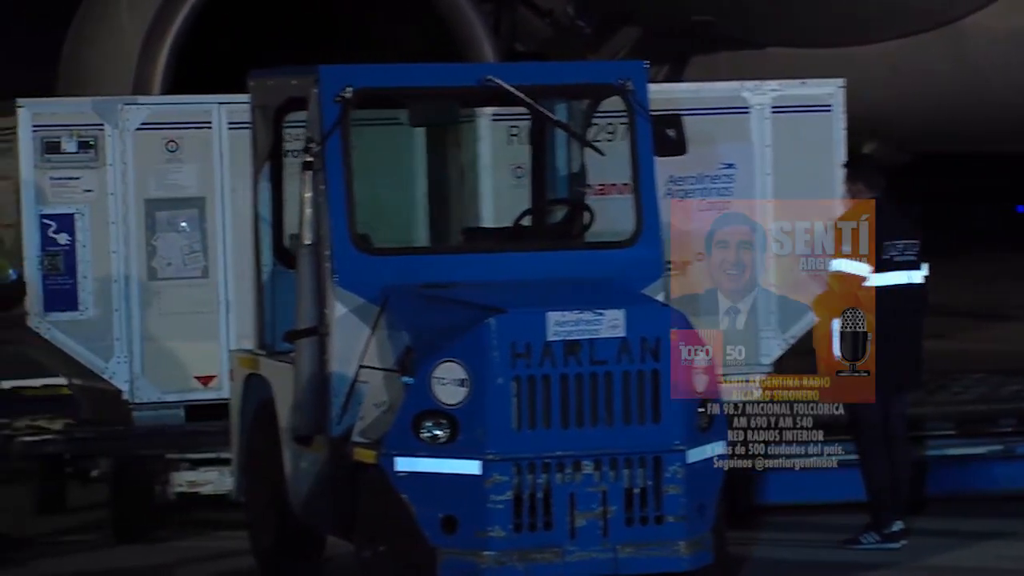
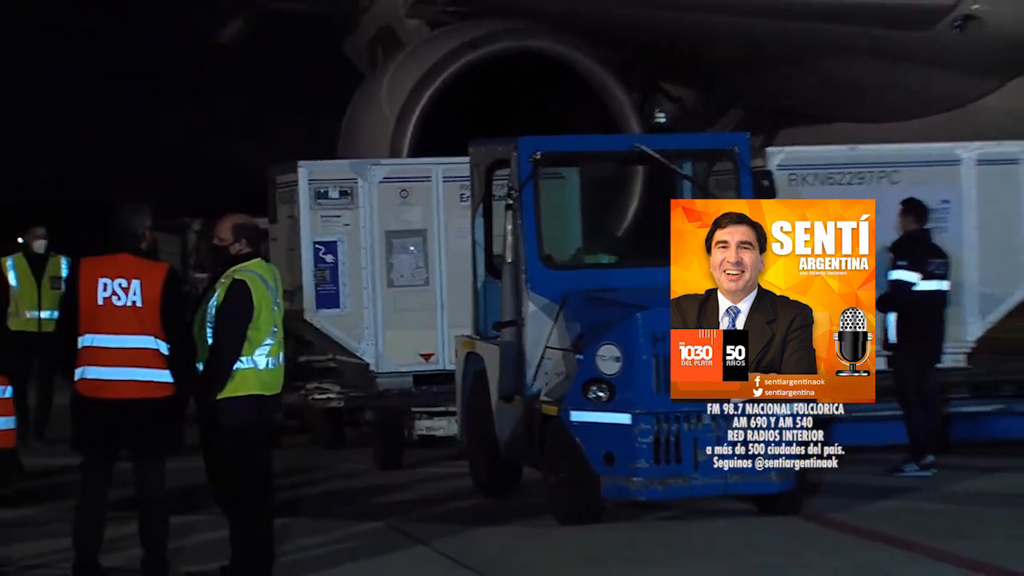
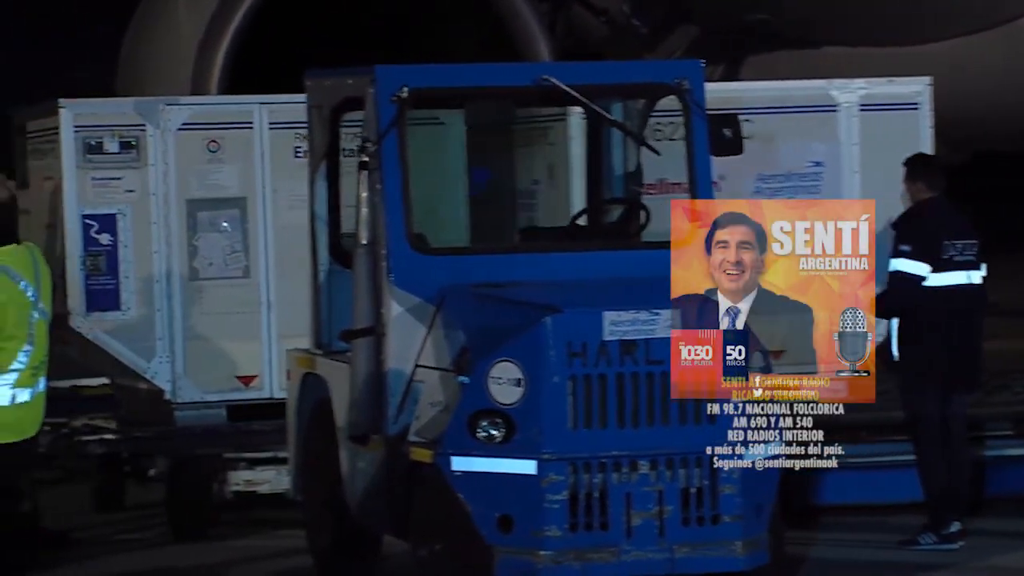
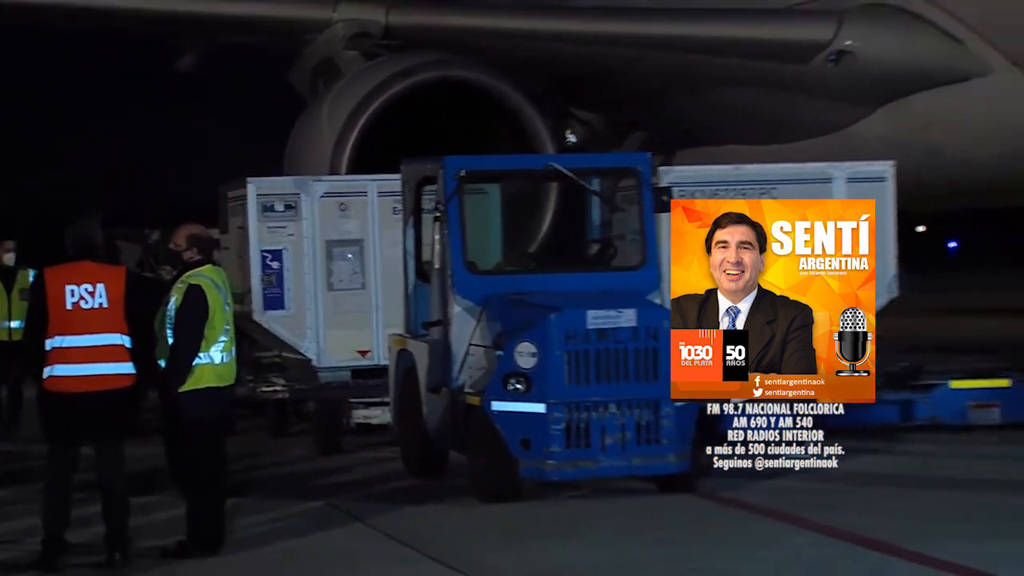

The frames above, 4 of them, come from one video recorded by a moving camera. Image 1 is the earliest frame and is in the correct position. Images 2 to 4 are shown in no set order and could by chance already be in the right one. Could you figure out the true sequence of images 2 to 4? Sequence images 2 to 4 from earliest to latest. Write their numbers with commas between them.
3, 2, 4
